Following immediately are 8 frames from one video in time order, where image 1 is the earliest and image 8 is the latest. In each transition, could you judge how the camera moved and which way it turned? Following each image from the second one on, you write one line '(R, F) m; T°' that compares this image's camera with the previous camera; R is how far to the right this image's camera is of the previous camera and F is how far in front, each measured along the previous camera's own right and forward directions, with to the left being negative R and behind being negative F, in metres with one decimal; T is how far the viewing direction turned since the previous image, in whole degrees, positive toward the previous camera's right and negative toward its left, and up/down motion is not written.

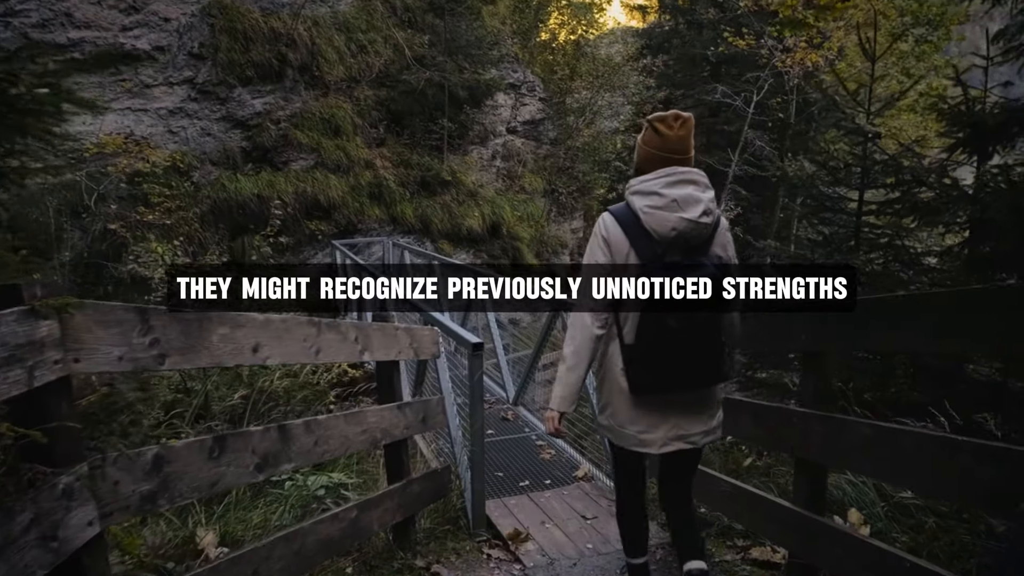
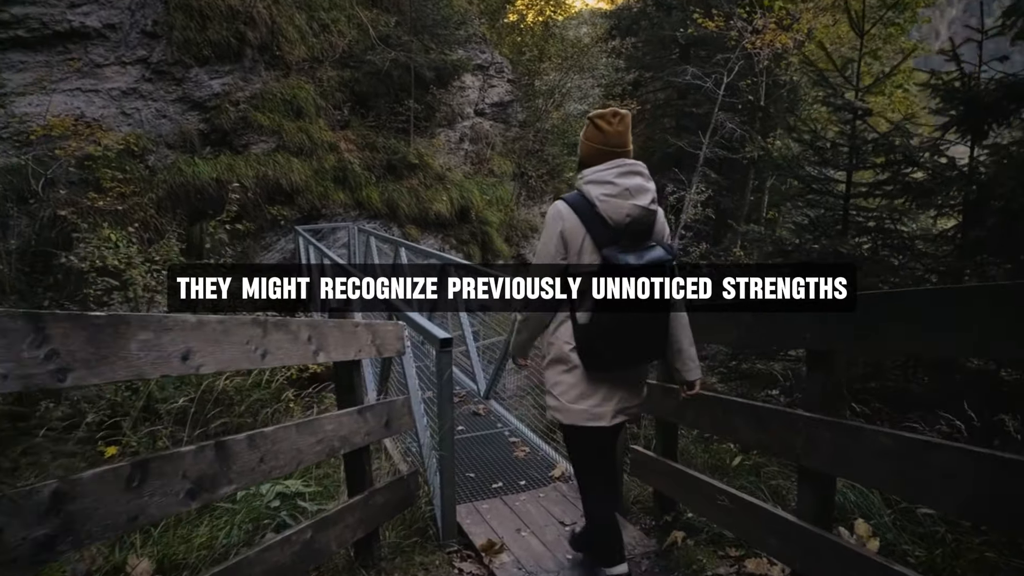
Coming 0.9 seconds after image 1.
(0.0, +0.2) m; +3°
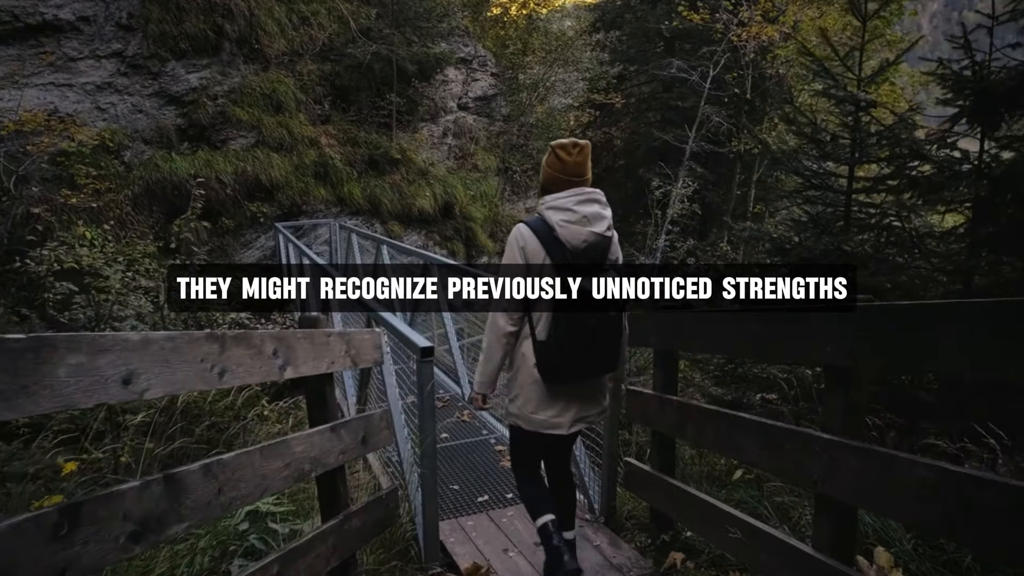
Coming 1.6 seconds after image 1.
(0.0, +0.1) m; +1°
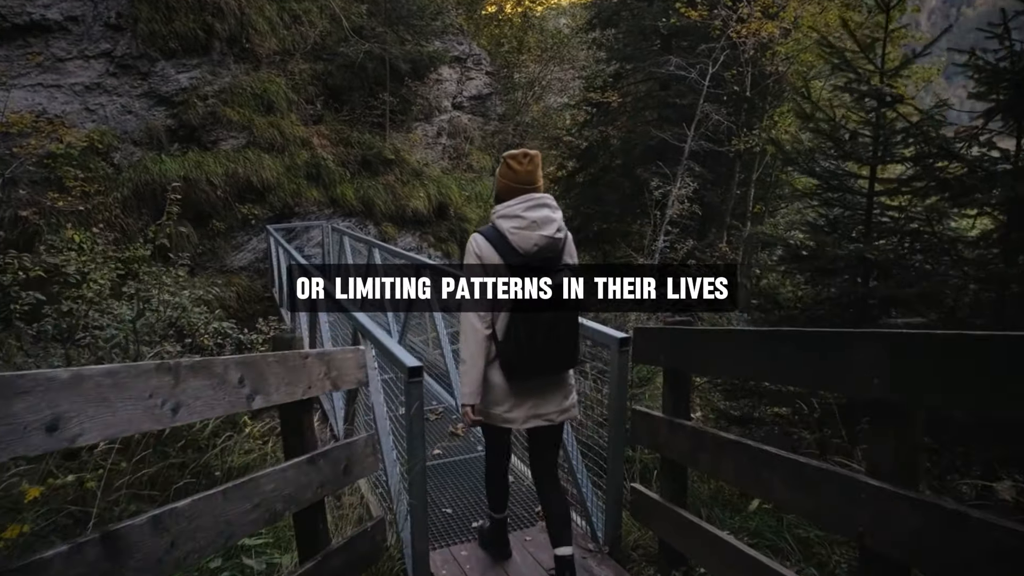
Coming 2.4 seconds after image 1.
(0.0, +0.2) m; 0°
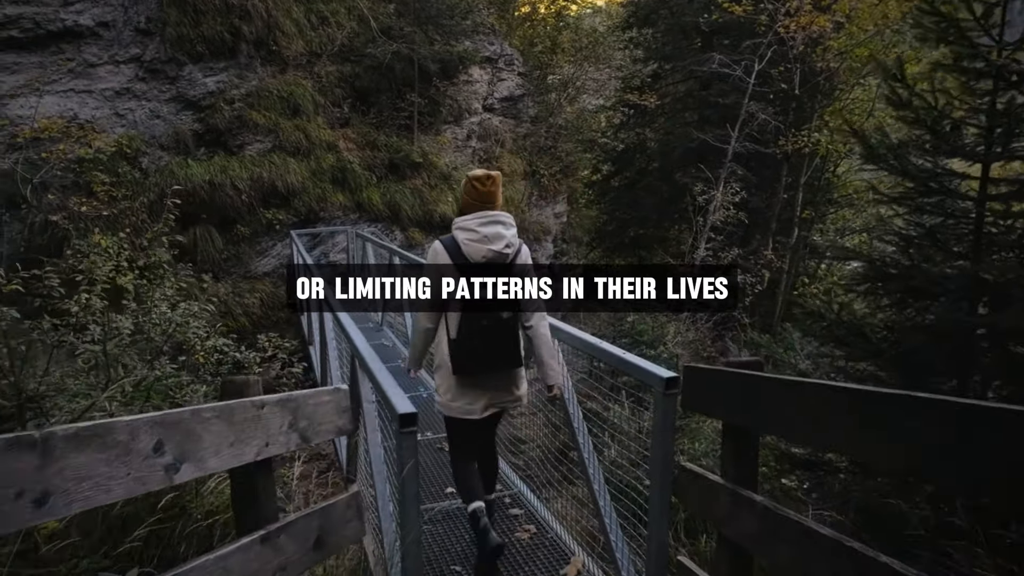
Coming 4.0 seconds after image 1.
(0.0, +0.4) m; -3°
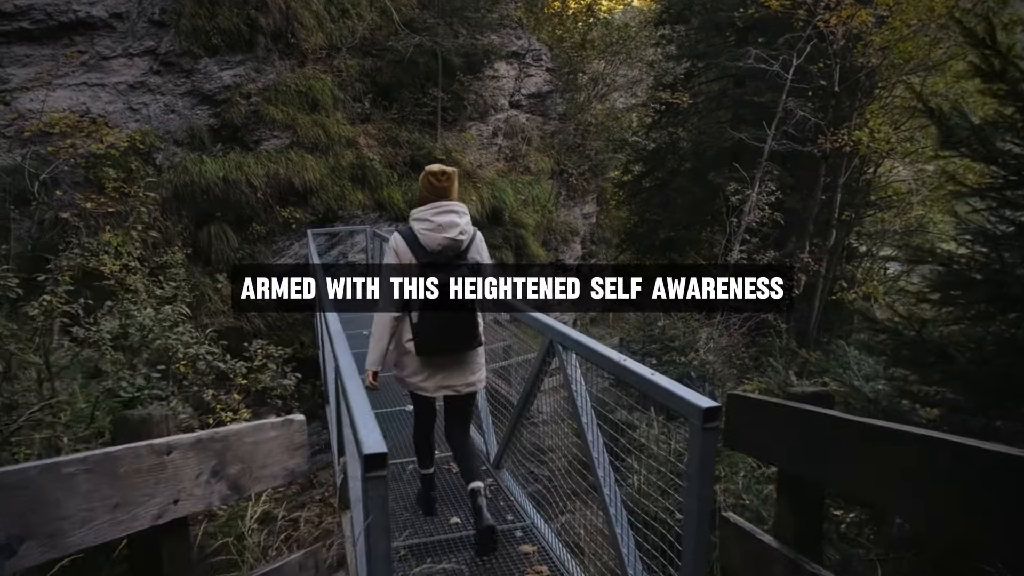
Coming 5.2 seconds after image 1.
(+0.1, +0.5) m; -2°
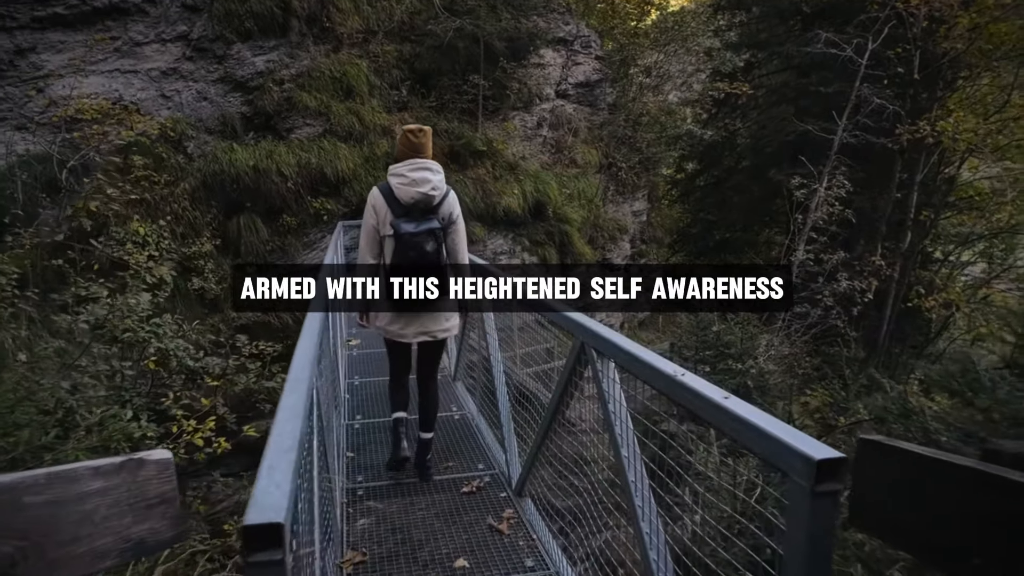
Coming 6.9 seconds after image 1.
(+0.1, +0.6) m; -4°
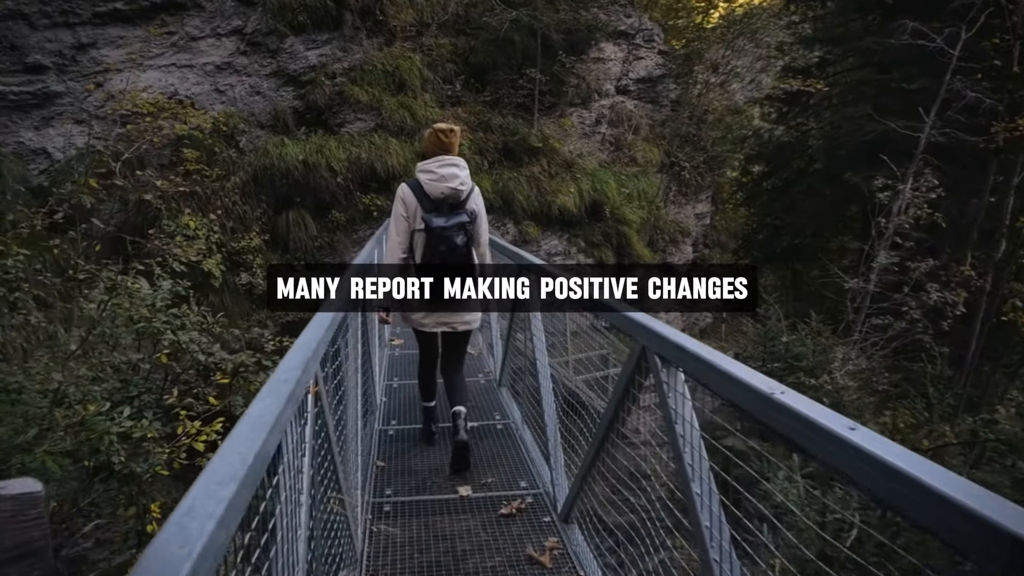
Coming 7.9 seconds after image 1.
(0.0, +0.4) m; -5°
